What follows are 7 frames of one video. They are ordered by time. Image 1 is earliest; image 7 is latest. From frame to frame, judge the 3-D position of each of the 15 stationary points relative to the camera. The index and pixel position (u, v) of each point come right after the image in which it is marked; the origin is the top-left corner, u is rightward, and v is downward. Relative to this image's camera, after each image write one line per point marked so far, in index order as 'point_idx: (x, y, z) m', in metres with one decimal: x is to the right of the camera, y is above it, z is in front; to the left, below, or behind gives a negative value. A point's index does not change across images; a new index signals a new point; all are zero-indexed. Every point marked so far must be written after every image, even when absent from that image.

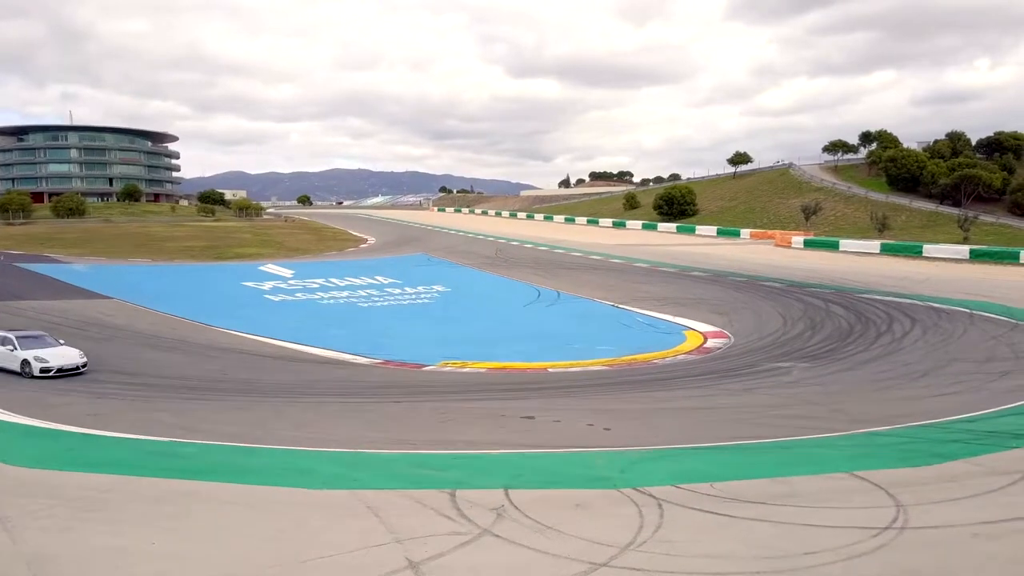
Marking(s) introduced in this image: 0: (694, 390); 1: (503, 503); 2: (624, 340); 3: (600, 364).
0: (+2.8, -1.6, +12.9) m
1: (-0.1, -1.8, +6.8) m
2: (+2.6, -1.2, +19.7) m
3: (+1.7, -1.5, +16.4) m
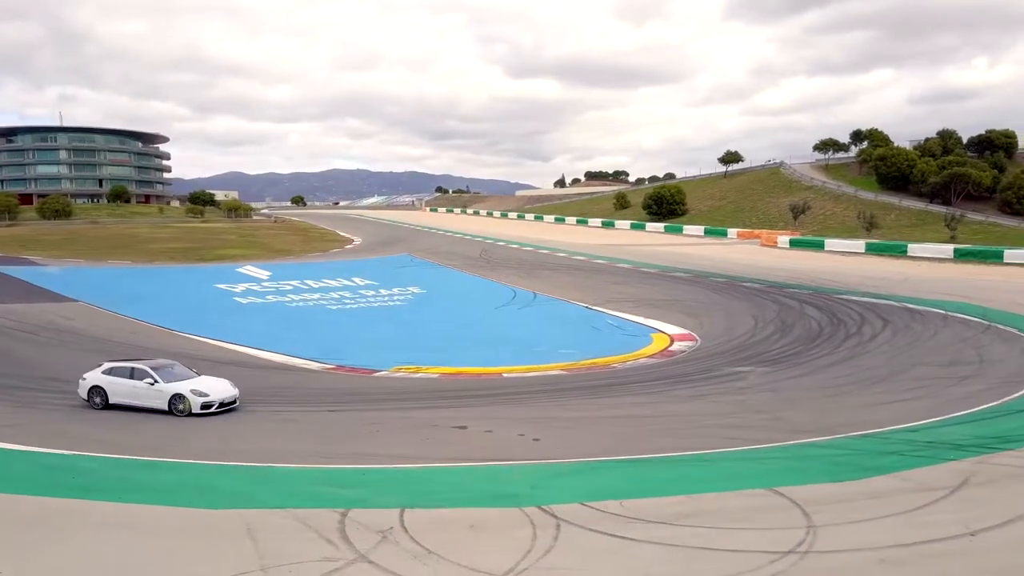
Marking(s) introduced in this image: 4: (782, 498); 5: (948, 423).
0: (+1.9, -1.6, +12.5) m
1: (-0.9, -1.8, +6.4) m
2: (+1.7, -1.3, +19.2) m
3: (+0.8, -1.5, +15.9) m
4: (+2.2, -1.7, +6.9) m
5: (+4.8, -1.5, +9.2) m
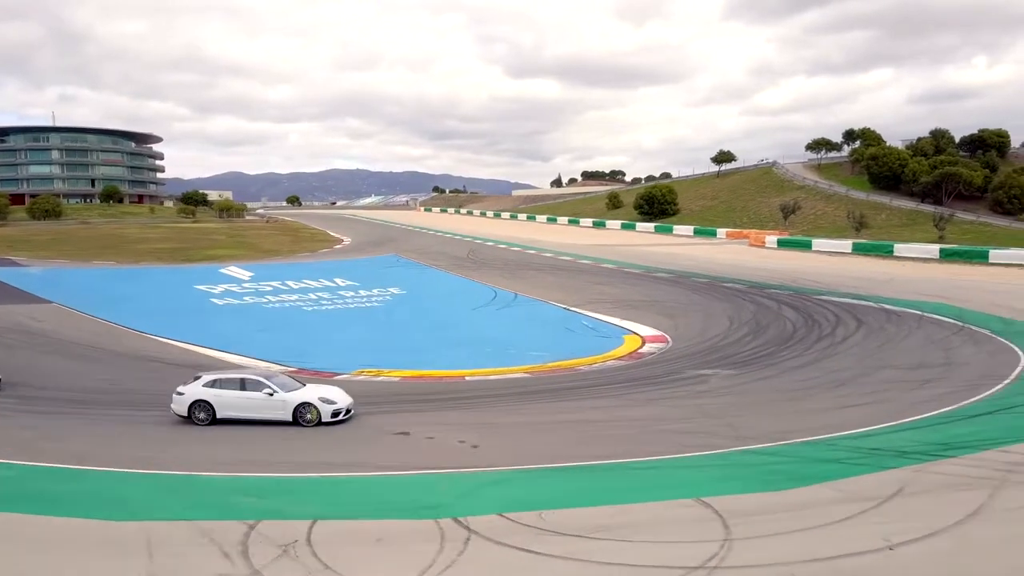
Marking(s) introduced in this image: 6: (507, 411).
0: (+1.3, -1.7, +12.2) m
1: (-1.6, -1.8, +6.2) m
2: (+1.1, -1.3, +19.0) m
3: (+0.2, -1.6, +15.7) m
4: (+1.5, -1.8, +6.7) m
5: (+4.1, -1.5, +9.0) m
6: (-0.1, -1.7, +11.5) m
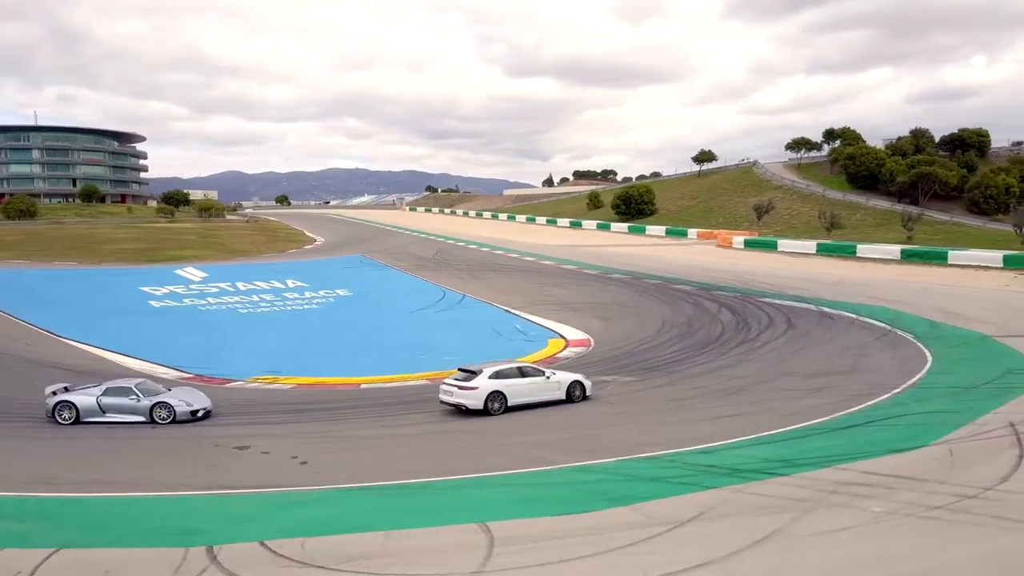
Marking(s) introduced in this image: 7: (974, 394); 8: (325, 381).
0: (-0.5, -1.7, +11.8) m
1: (-3.3, -1.9, +5.7) m
2: (-0.7, -1.4, +18.5) m
3: (-1.6, -1.6, +15.2) m
4: (-0.2, -1.8, +6.2) m
5: (+2.4, -1.6, +8.5) m
6: (-1.8, -1.8, +11.0) m
7: (+6.0, -1.4, +10.9) m
8: (-3.3, -1.7, +14.8) m
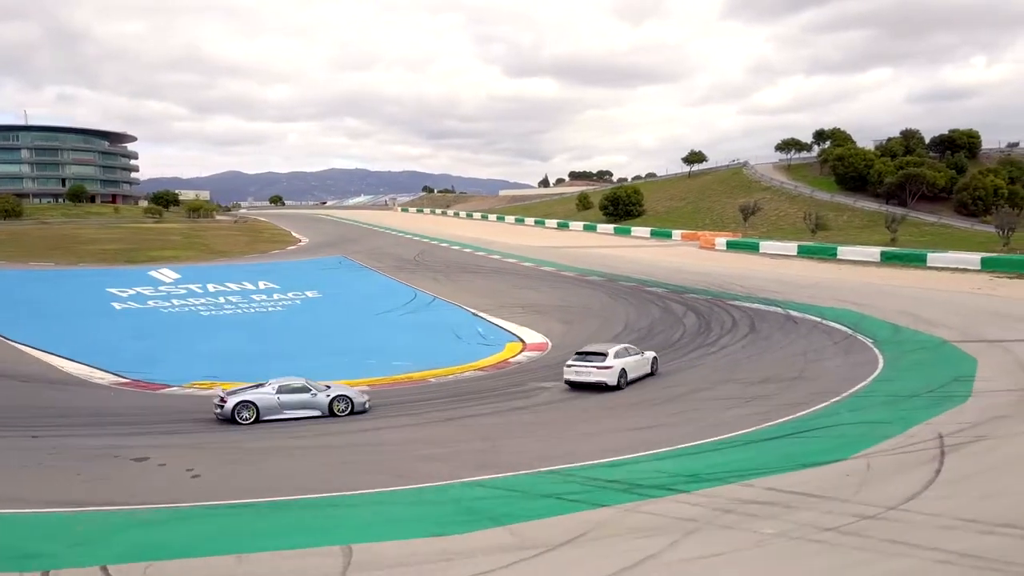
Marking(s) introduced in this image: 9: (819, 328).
0: (-1.5, -1.8, +11.4) m
1: (-4.3, -2.0, +5.3) m
2: (-1.7, -1.4, +18.1) m
3: (-2.6, -1.7, +14.8) m
4: (-1.2, -1.9, +5.8) m
5: (+1.4, -1.6, +8.1) m
6: (-2.8, -1.8, +10.7) m
7: (+5.0, -1.4, +10.5) m
8: (-4.3, -1.7, +14.4) m
9: (+6.7, -0.9, +18.3) m
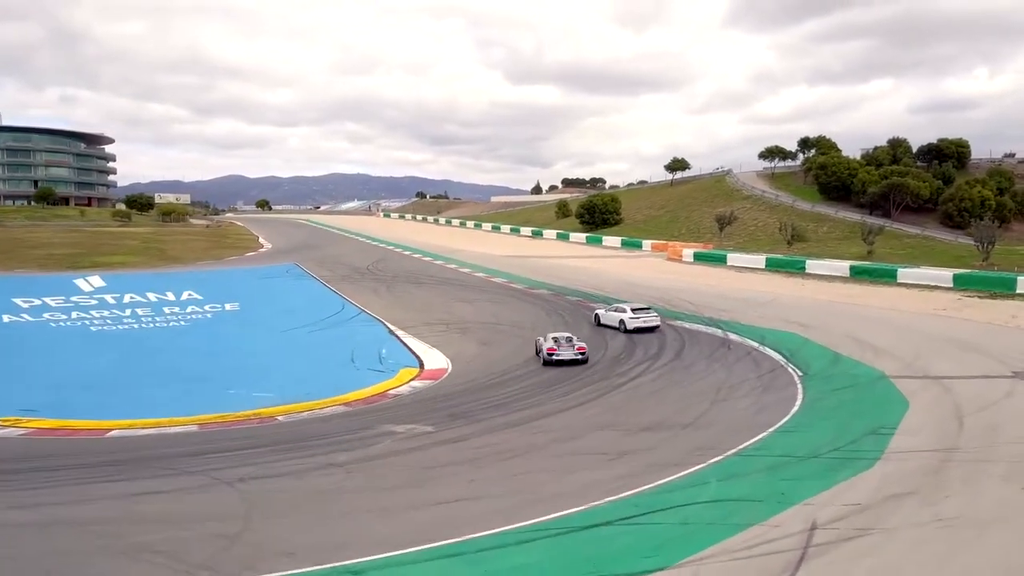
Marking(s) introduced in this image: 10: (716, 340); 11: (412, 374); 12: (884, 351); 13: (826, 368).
0: (-3.6, -2.1, +9.3) m
1: (-6.4, -2.2, +3.2) m
2: (-3.8, -1.8, +16.0) m
3: (-4.7, -2.0, +12.7) m
4: (-3.3, -2.2, +3.7) m
5: (-0.7, -1.9, +6.0) m
6: (-4.9, -2.1, +8.6) m
7: (+2.9, -1.8, +8.4) m
8: (-6.4, -2.0, +12.3) m
9: (+4.6, -1.3, +16.2) m
10: (+4.5, -1.1, +18.3) m
11: (-1.9, -1.7, +16.4) m
12: (+7.2, -1.2, +16.1) m
13: (+5.5, -1.4, +14.5) m
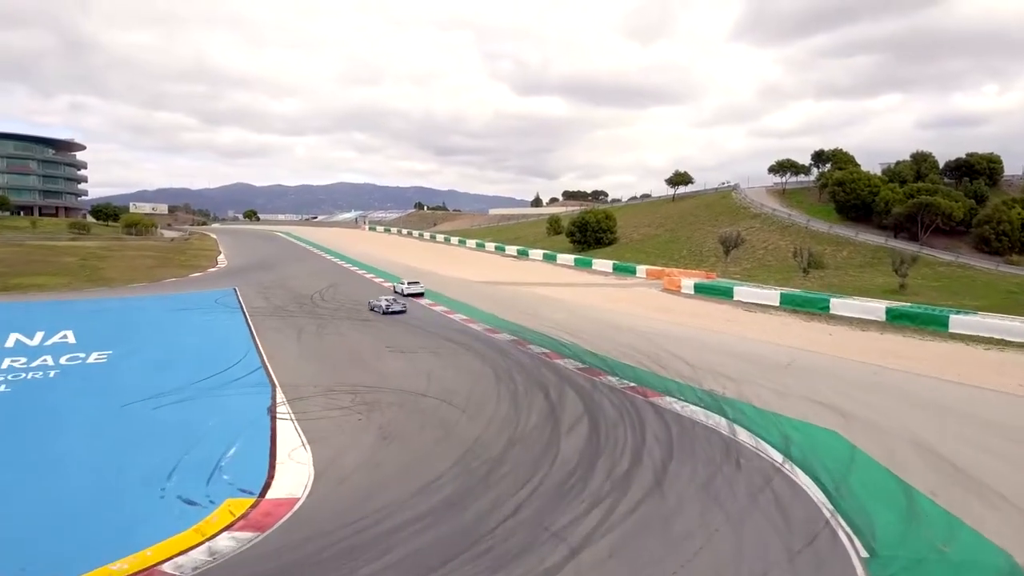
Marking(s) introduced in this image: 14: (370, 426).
0: (-5.0, -3.0, +3.4) m
1: (-7.9, -3.0, -2.7) m
2: (-5.2, -2.8, +10.1) m
3: (-6.1, -3.0, +6.8) m
4: (-4.8, -3.0, -2.2) m
5: (-2.2, -2.9, +0.1) m
6: (-6.4, -3.0, +2.7) m
7: (+1.5, -2.8, +2.5) m
8: (-7.8, -3.0, +6.4) m
9: (+3.2, -2.4, +10.2) m
10: (+3.0, -2.3, +12.3) m
11: (-3.4, -2.8, +10.5) m
12: (+5.7, -2.4, +10.2) m
13: (+4.0, -2.5, +8.6) m
14: (-2.4, -2.3, +14.4) m
